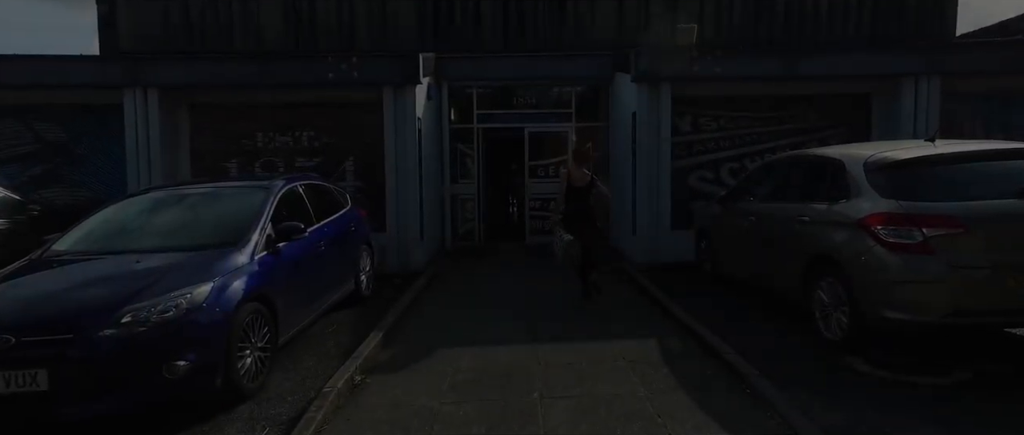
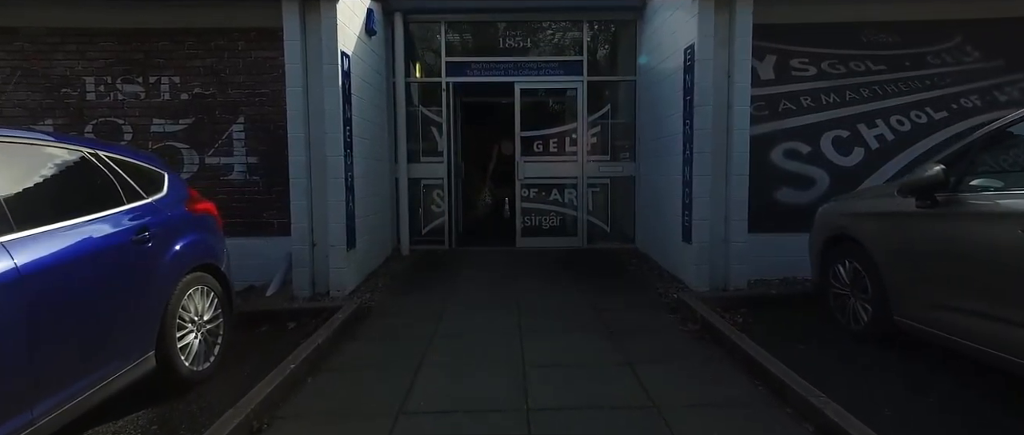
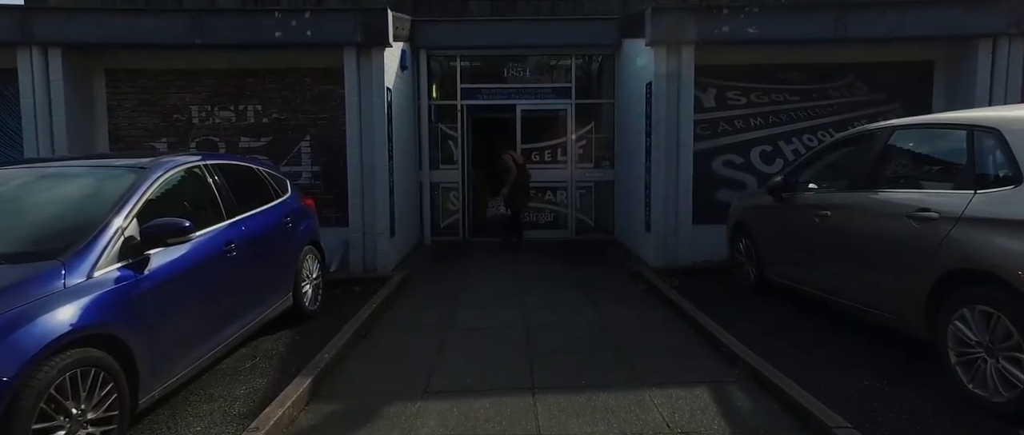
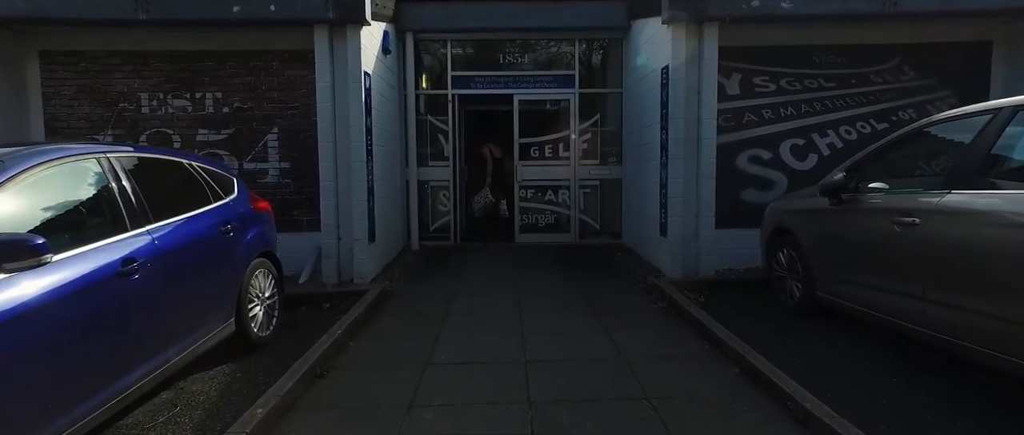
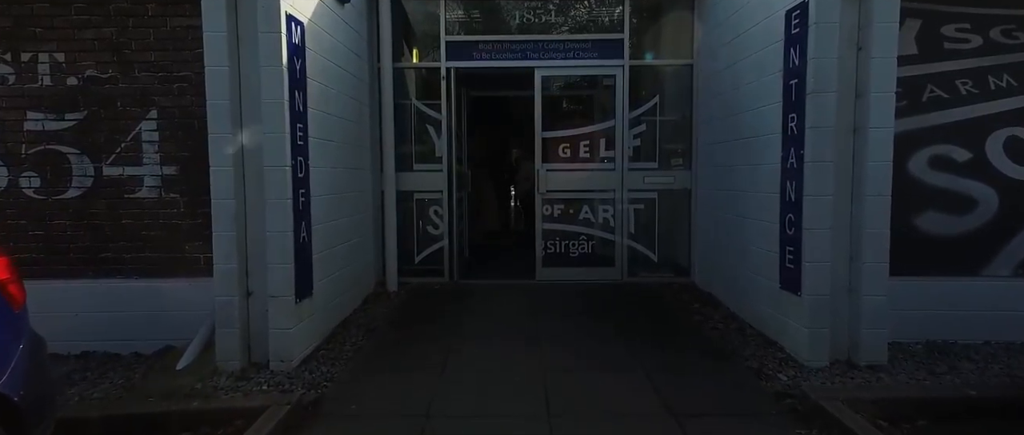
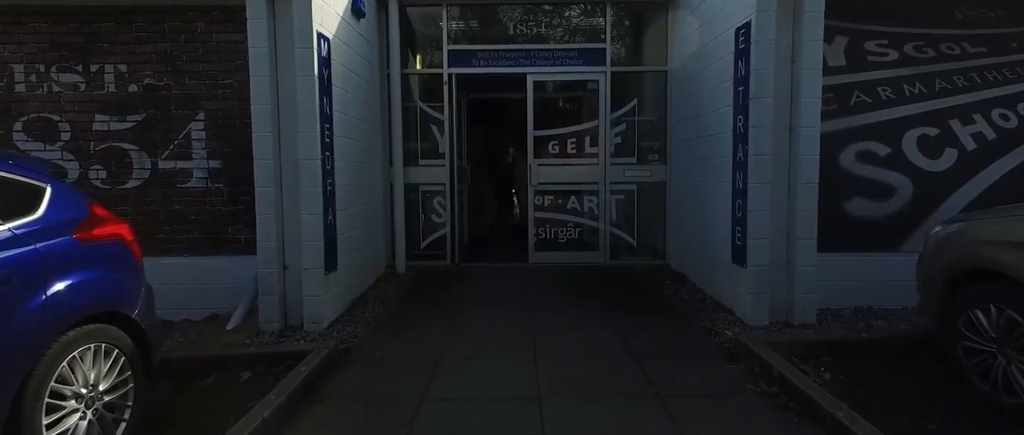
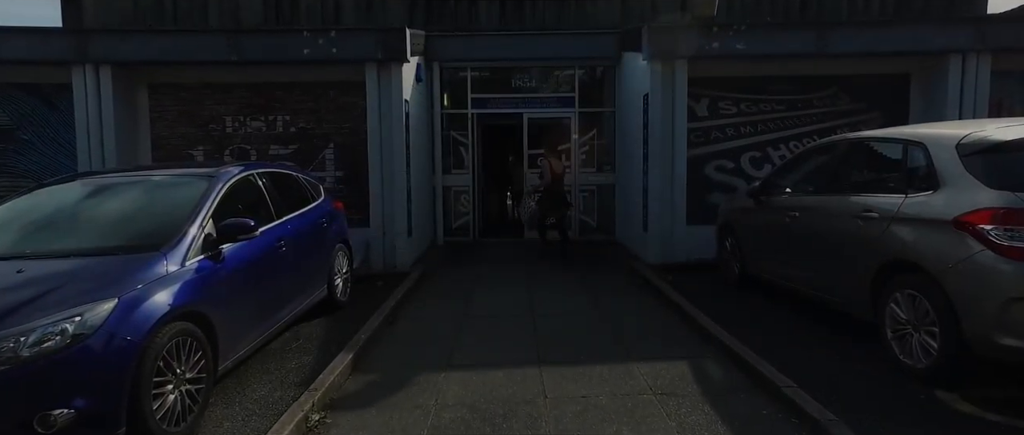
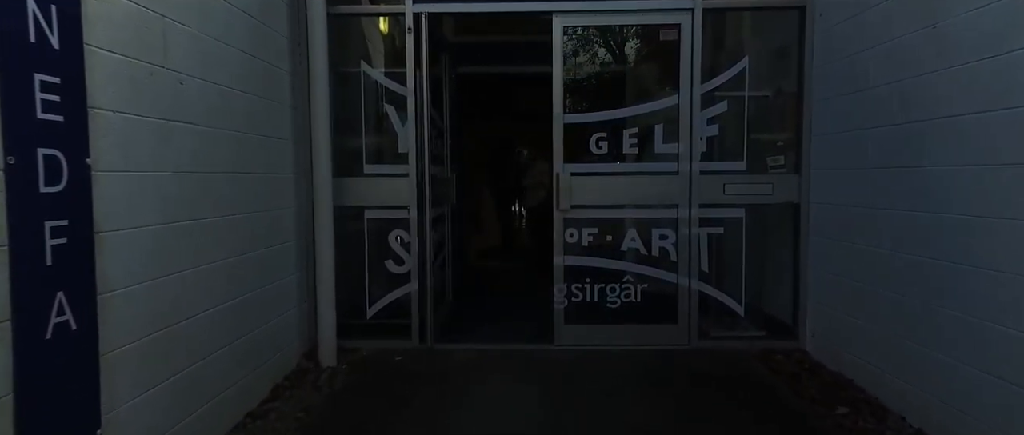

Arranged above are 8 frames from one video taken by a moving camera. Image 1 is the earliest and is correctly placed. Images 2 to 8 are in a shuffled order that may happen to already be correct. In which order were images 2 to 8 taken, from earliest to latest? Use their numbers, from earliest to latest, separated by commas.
7, 3, 4, 2, 6, 5, 8
